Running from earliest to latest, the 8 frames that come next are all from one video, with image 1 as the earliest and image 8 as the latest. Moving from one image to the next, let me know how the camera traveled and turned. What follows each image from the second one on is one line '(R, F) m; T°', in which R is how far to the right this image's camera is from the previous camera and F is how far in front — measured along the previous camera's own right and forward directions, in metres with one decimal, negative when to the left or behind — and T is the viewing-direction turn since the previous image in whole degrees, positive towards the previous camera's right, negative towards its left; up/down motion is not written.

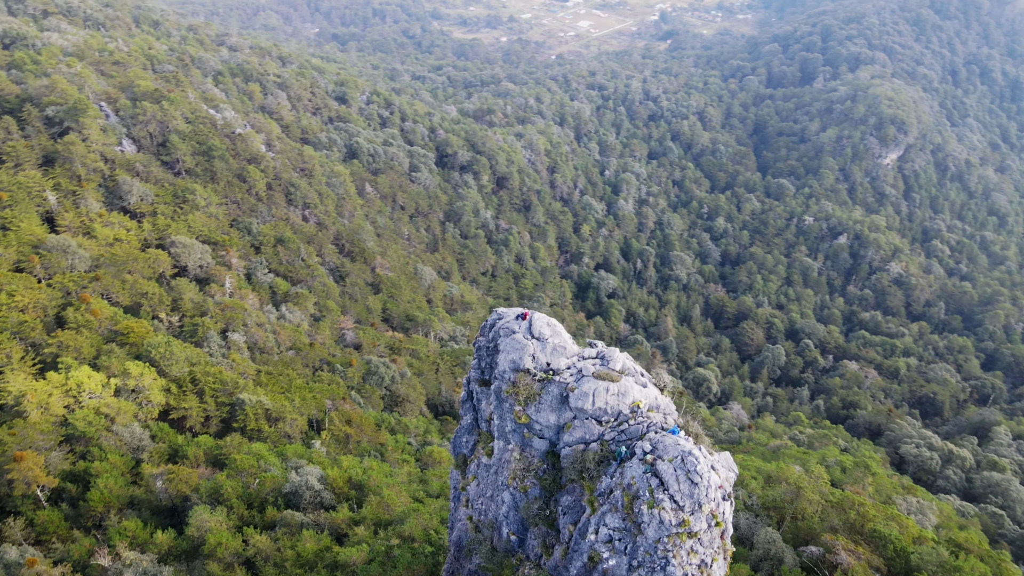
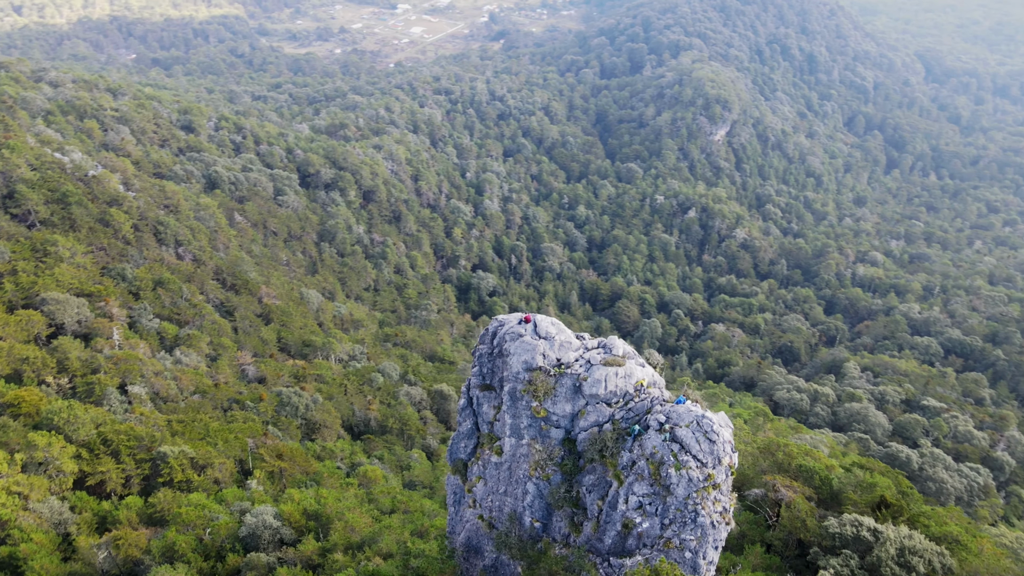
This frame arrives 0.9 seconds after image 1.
(-2.8, -0.9) m; +11°
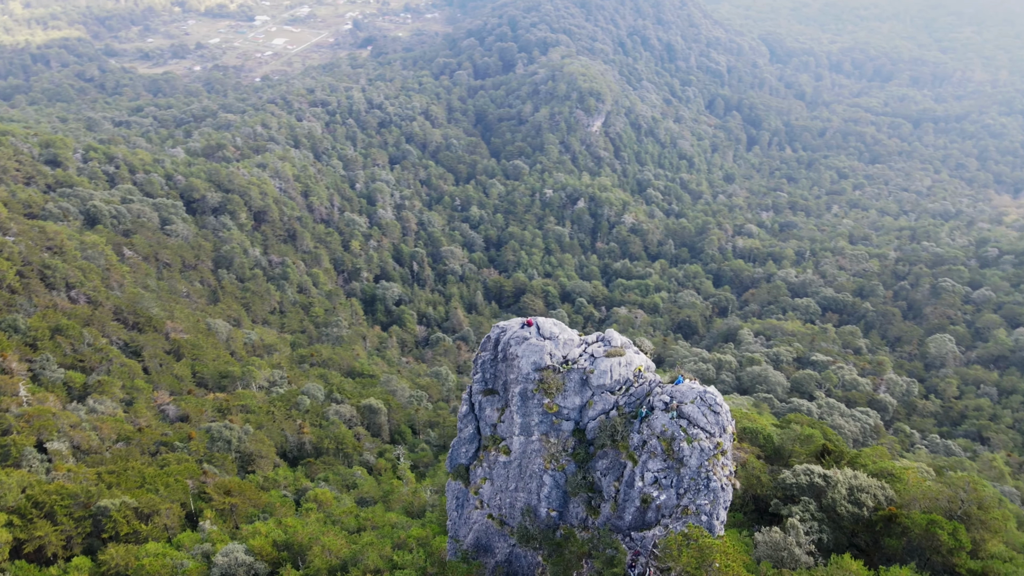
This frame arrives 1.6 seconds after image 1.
(-2.4, -0.7) m; +9°
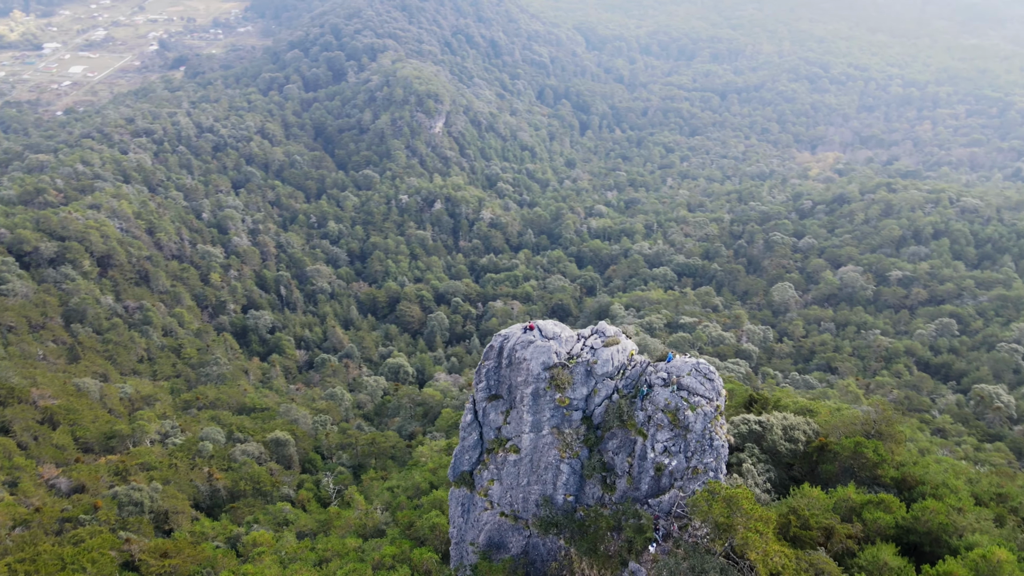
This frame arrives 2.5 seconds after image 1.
(-3.3, -0.7) m; +12°
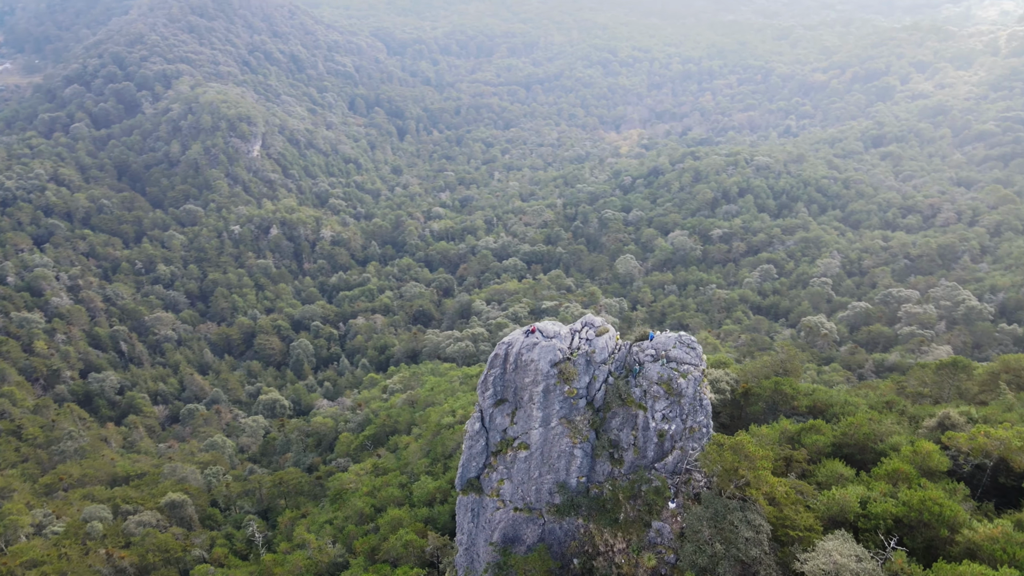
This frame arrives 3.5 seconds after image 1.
(-4.1, -0.8) m; +13°
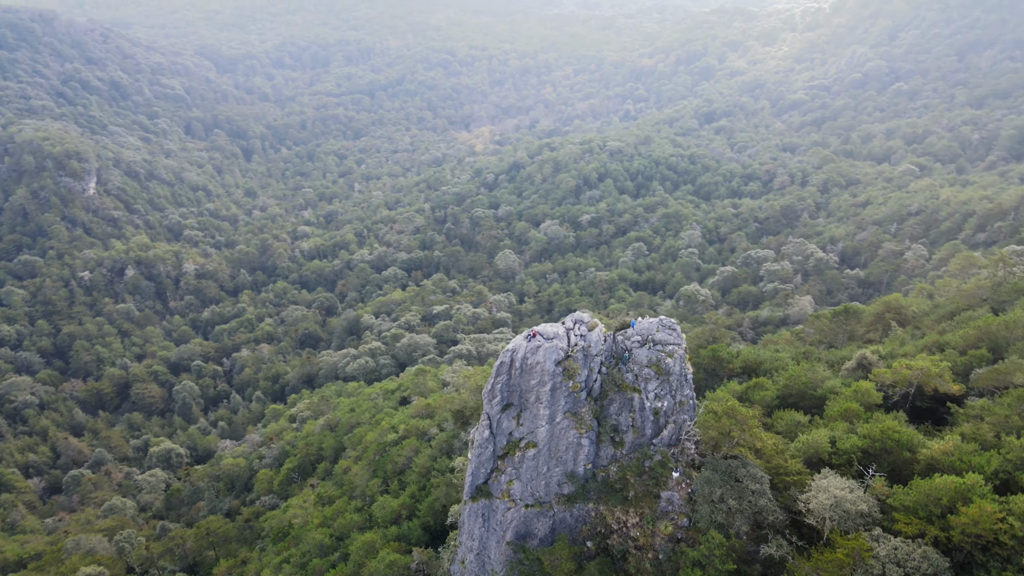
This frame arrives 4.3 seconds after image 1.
(-3.5, -0.6) m; +11°
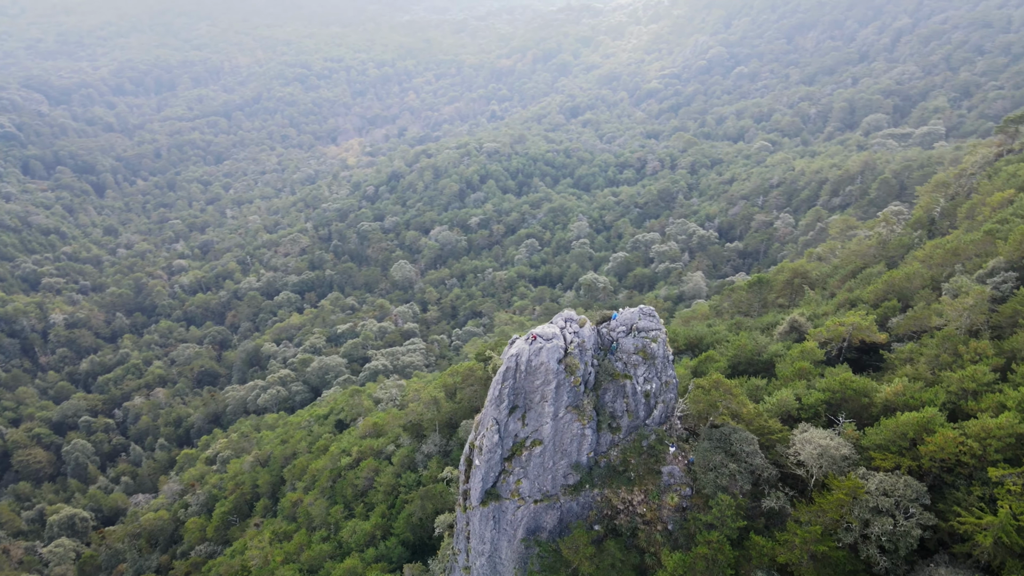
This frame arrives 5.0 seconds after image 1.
(-3.3, -0.5) m; +10°
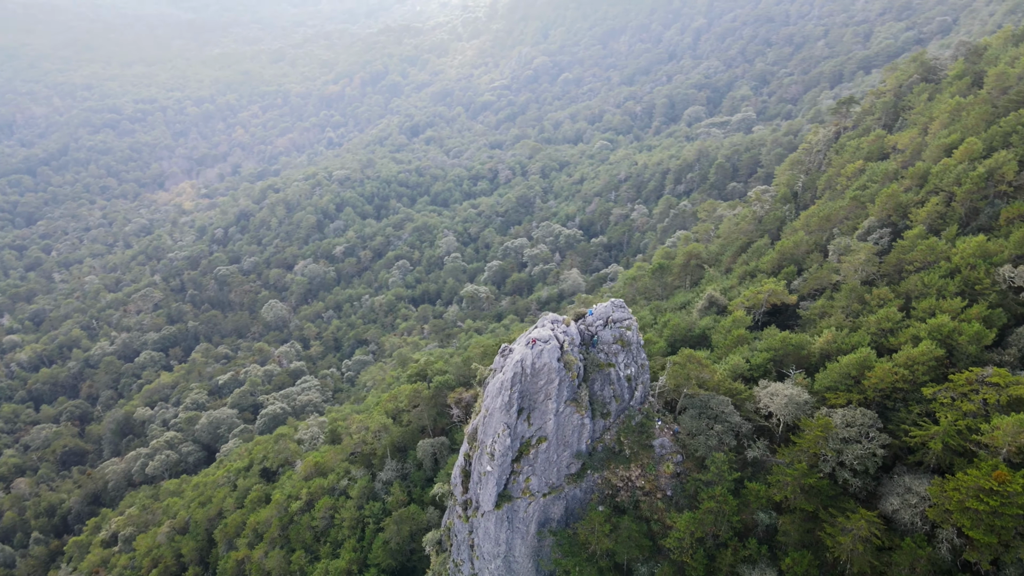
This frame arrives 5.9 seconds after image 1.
(-4.3, -0.9) m; +12°
